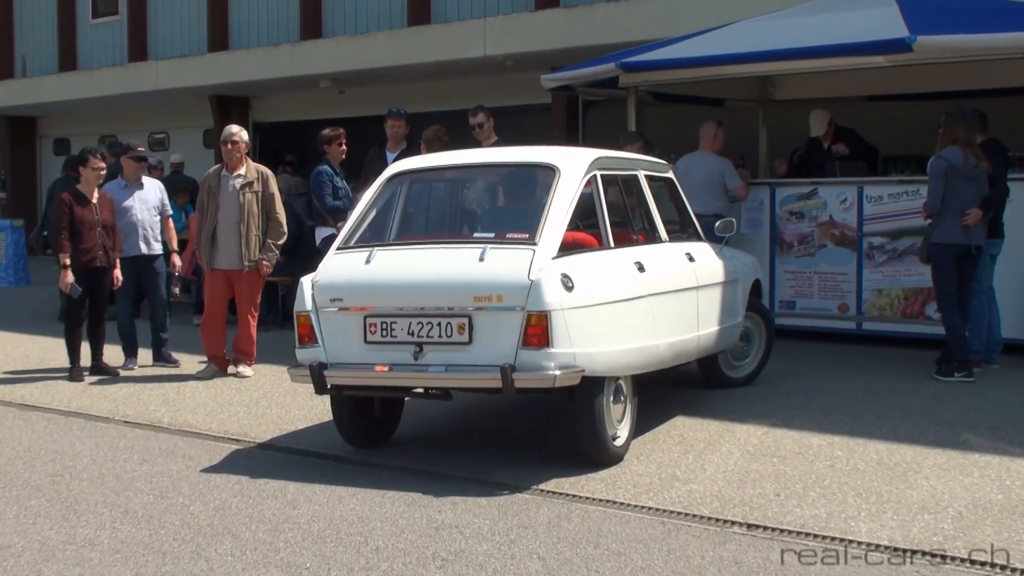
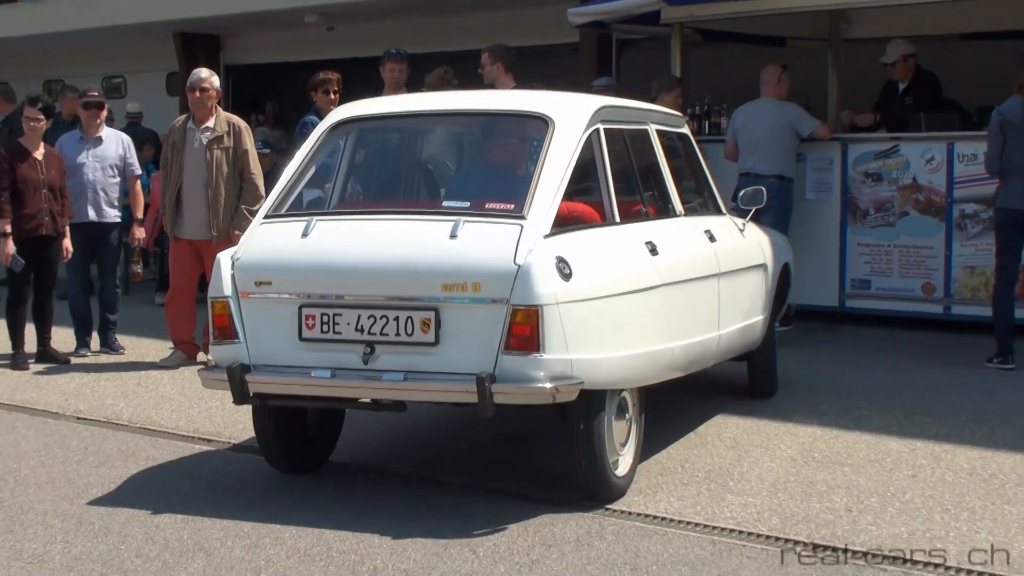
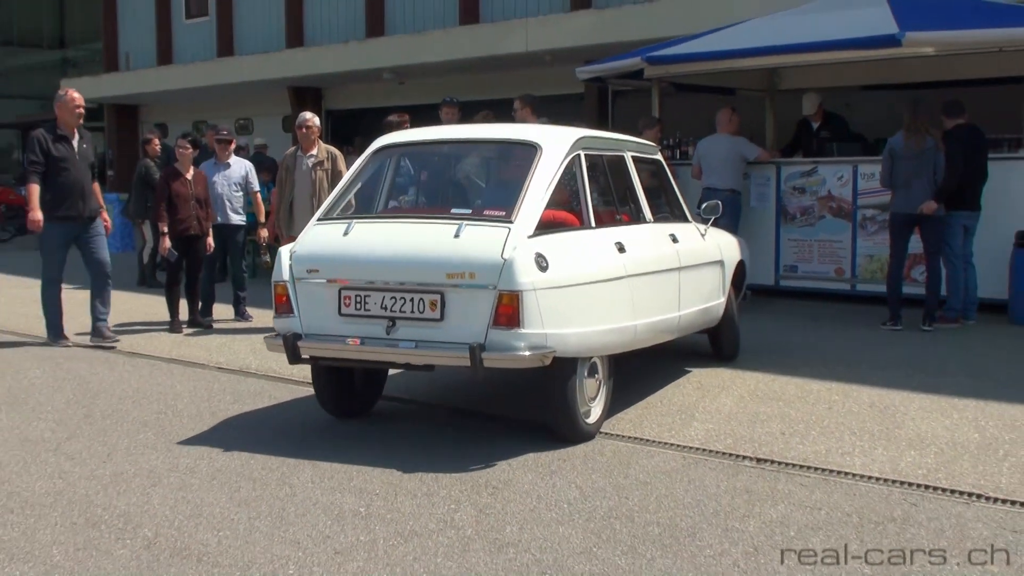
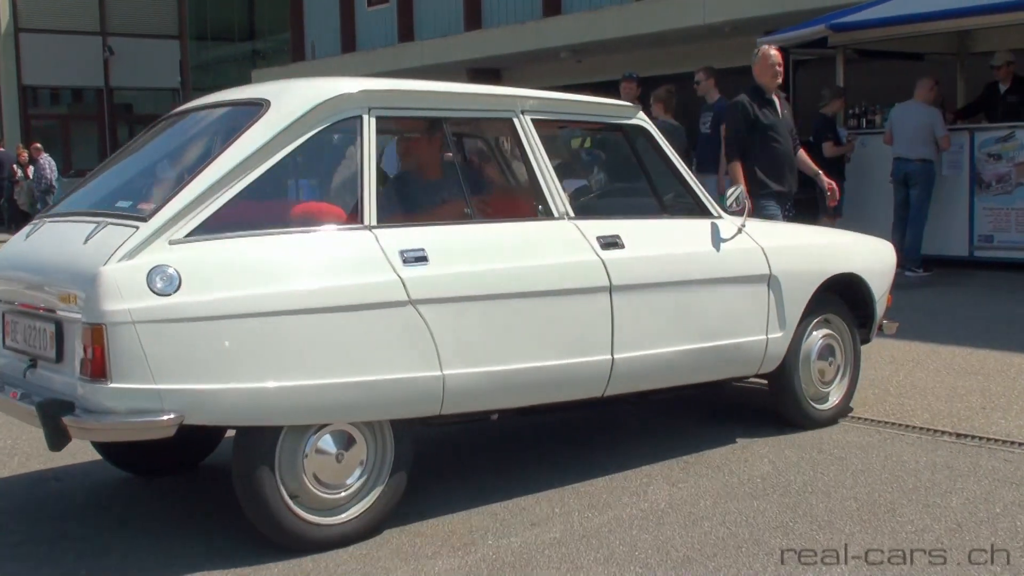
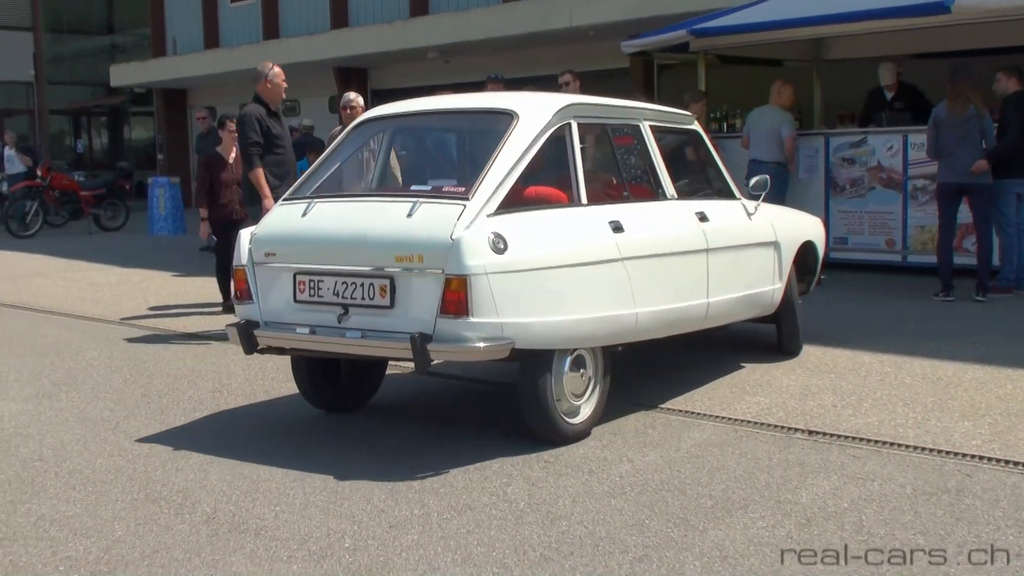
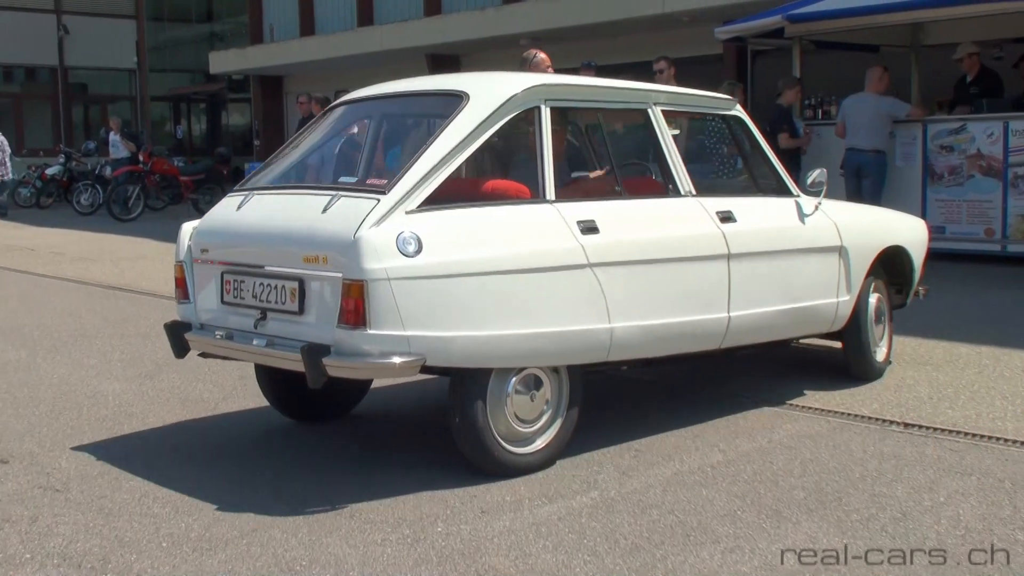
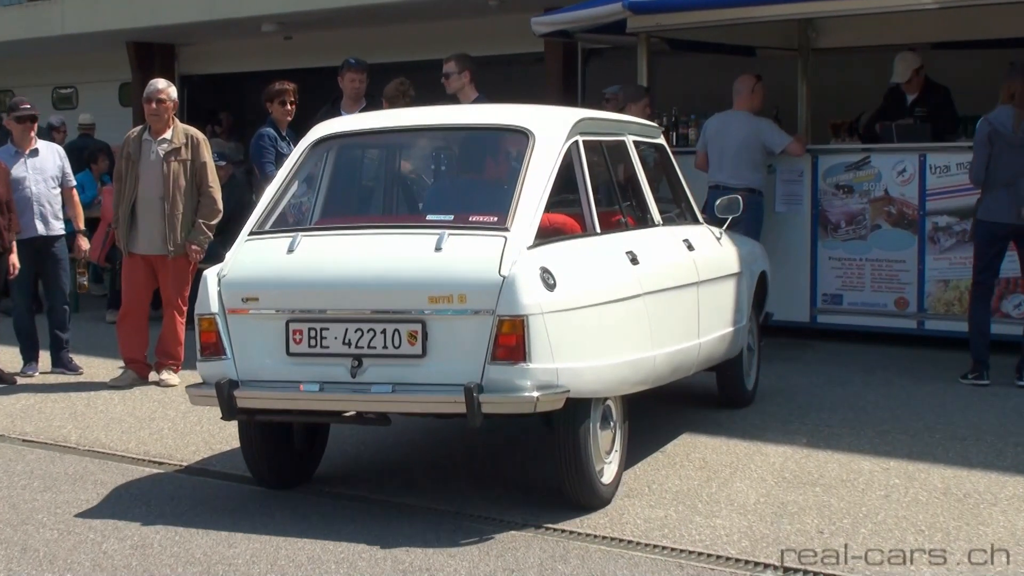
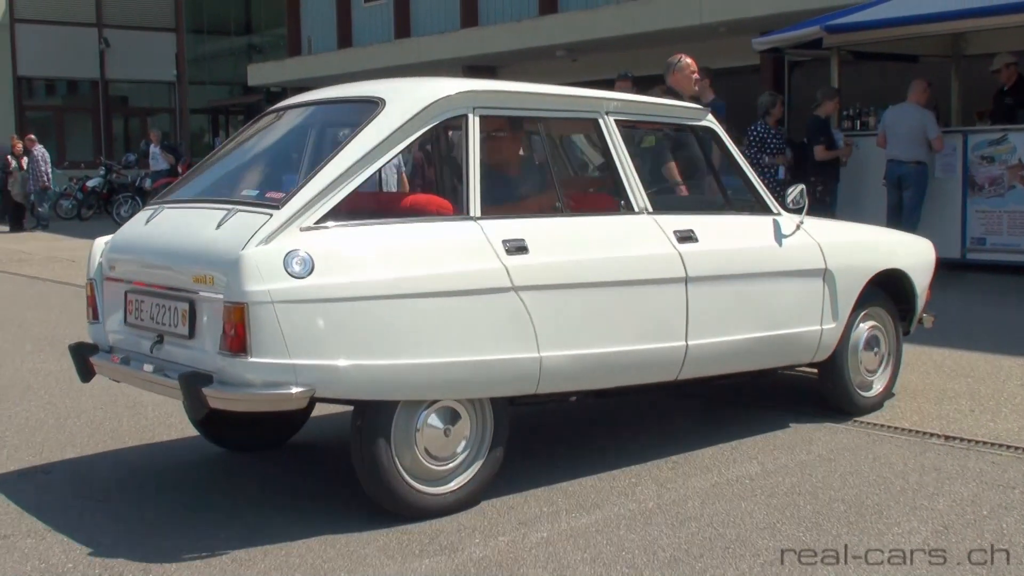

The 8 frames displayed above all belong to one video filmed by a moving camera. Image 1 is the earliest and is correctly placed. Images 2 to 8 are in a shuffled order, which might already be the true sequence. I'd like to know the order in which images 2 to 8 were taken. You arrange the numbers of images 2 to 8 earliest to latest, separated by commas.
7, 2, 3, 5, 6, 8, 4
